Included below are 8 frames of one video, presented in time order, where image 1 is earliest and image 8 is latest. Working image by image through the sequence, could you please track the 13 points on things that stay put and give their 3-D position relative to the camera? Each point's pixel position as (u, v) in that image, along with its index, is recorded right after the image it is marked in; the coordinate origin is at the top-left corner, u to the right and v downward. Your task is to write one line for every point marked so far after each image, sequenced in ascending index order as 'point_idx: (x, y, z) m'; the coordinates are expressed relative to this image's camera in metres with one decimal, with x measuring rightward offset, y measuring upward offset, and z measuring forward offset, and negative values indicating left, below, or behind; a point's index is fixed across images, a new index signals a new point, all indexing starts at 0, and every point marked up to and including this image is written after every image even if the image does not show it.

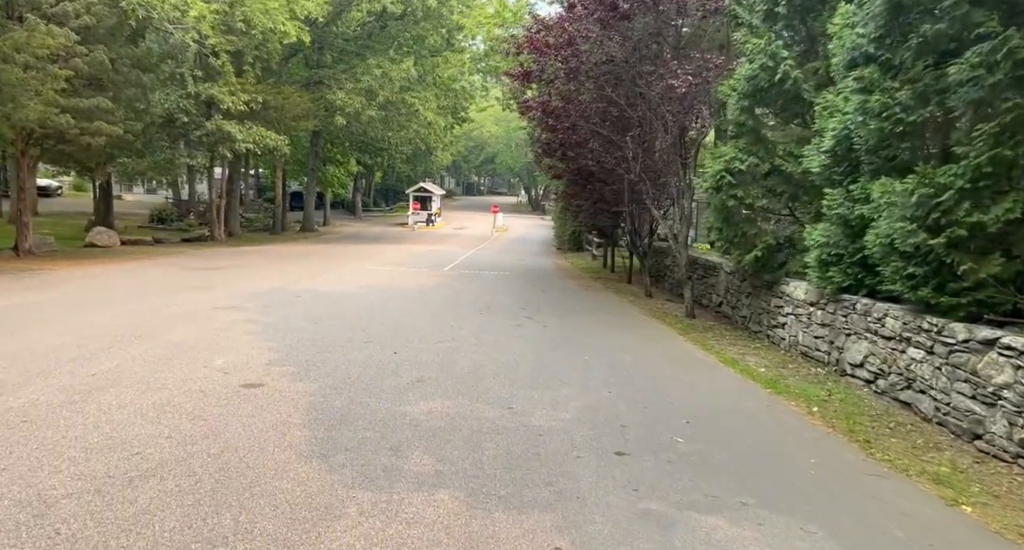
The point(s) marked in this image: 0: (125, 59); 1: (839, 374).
0: (-9.8, +5.5, +17.7) m
1: (+3.5, -1.1, +7.5) m
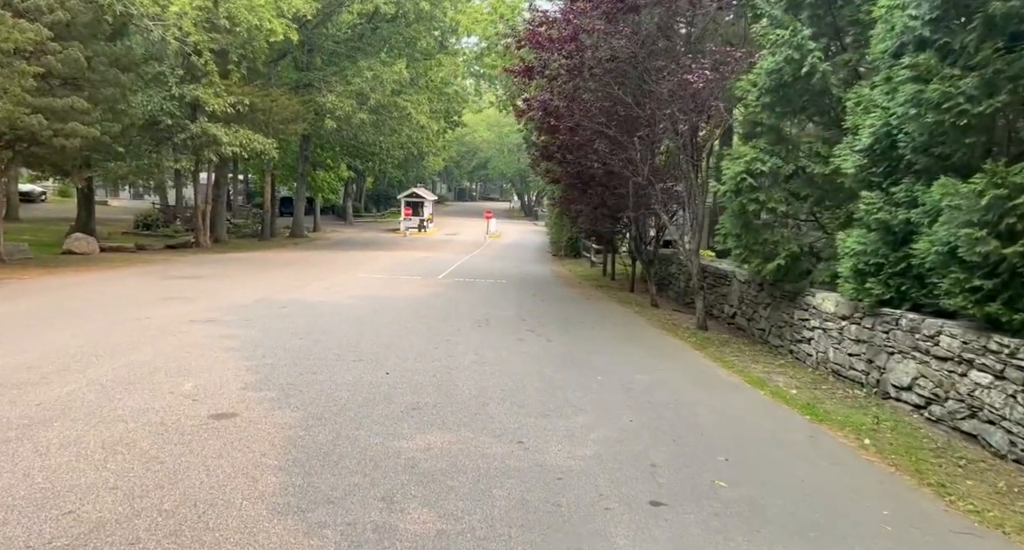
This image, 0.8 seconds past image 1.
0: (-9.9, +5.3, +16.9) m
1: (+3.5, -1.2, +6.8) m
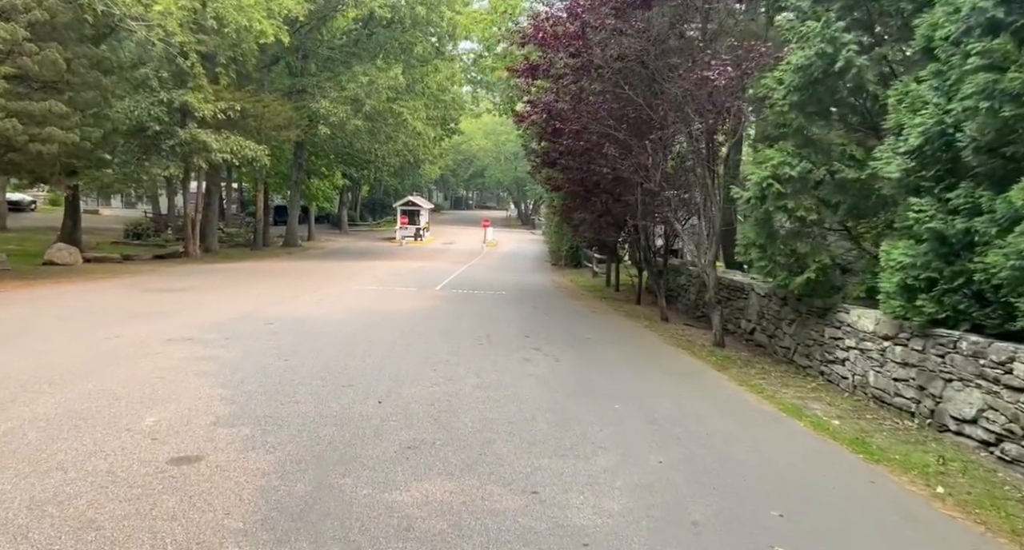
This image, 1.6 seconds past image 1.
0: (-9.9, +5.0, +16.1) m
1: (+3.6, -1.3, +6.0) m
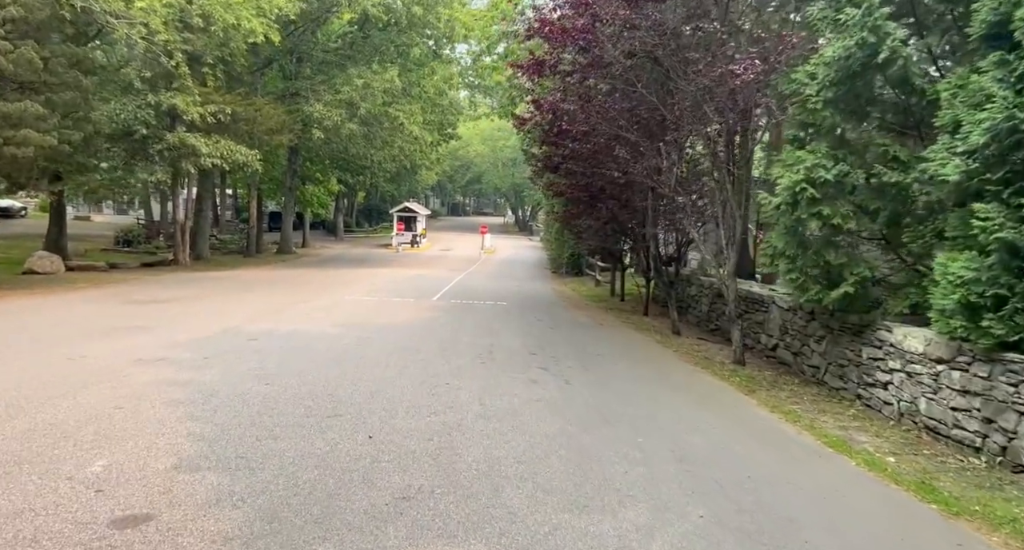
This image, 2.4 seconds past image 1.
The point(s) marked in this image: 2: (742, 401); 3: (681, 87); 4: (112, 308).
0: (-9.9, +4.8, +15.4) m
1: (+3.7, -1.4, +5.2) m
2: (+2.4, -1.3, +7.4) m
3: (+2.3, +2.6, +9.5) m
4: (-7.6, -0.6, +13.4) m
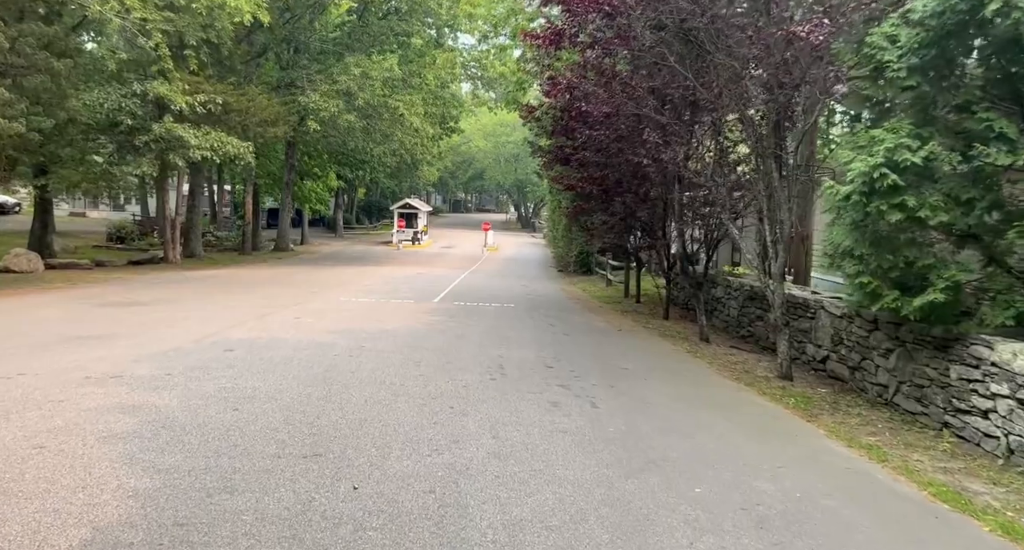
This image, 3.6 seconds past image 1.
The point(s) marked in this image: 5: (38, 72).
0: (-9.7, +4.8, +14.1) m
1: (+3.8, -1.5, +3.9) m
2: (+2.6, -1.4, +6.1) m
3: (+2.5, +2.5, +8.3) m
4: (-7.5, -0.6, +12.2) m
5: (-9.8, +4.2, +14.5) m
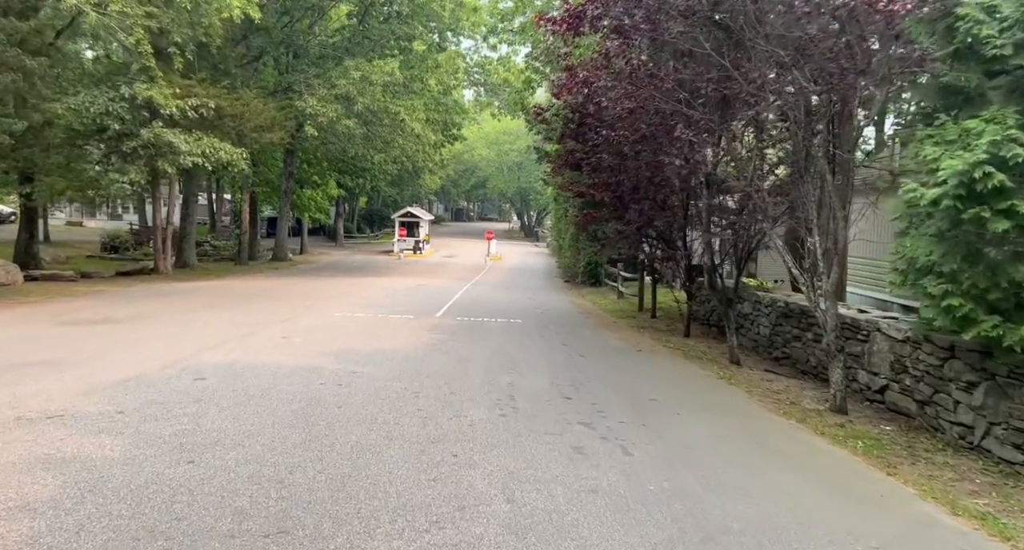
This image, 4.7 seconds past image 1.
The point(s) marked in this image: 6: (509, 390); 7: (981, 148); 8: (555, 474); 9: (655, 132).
0: (-9.5, +4.5, +13.1) m
1: (+4.0, -1.6, +2.8) m
2: (+2.7, -1.5, +5.0) m
3: (+2.6, +2.3, +7.2) m
4: (-7.3, -0.9, +11.1) m
5: (-9.6, +3.9, +13.5) m
6: (0.0, -1.3, +7.9) m
7: (+3.3, +0.9, +5.0) m
8: (+0.3, -1.4, +5.1) m
9: (+1.8, +1.8, +9.3) m
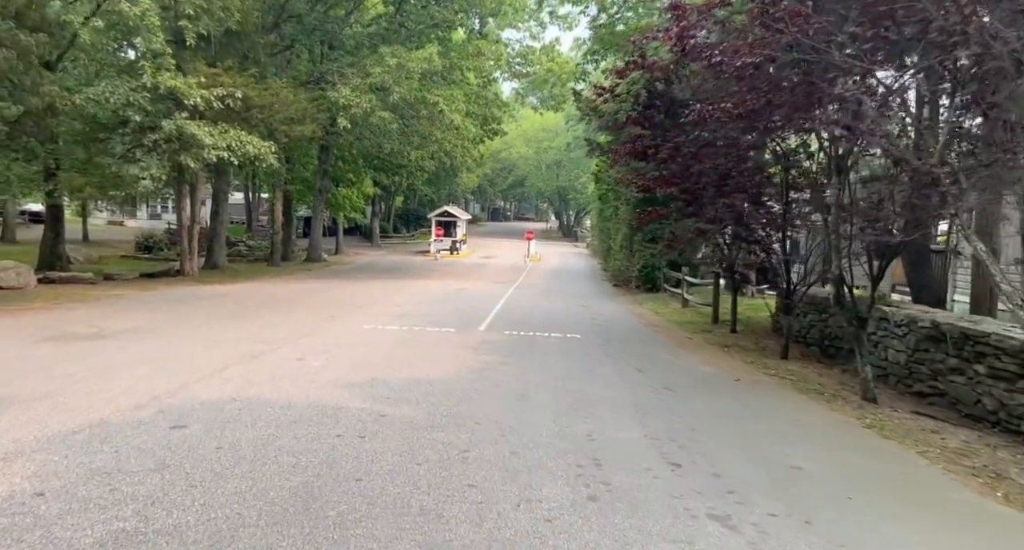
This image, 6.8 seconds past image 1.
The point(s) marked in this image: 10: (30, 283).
0: (-8.5, +4.4, +11.4) m
1: (+4.4, -1.8, +0.4) m
2: (+3.2, -1.7, +2.7) m
3: (+3.2, +2.2, +4.9) m
4: (-6.5, -1.0, +9.3) m
5: (-8.6, +3.8, +11.8) m
6: (+0.6, -1.4, +5.7) m
7: (+3.9, +0.7, +2.7) m
8: (+0.8, -1.6, +2.9) m
9: (+2.6, +1.7, +7.0) m
10: (-12.1, -0.2, +17.6) m
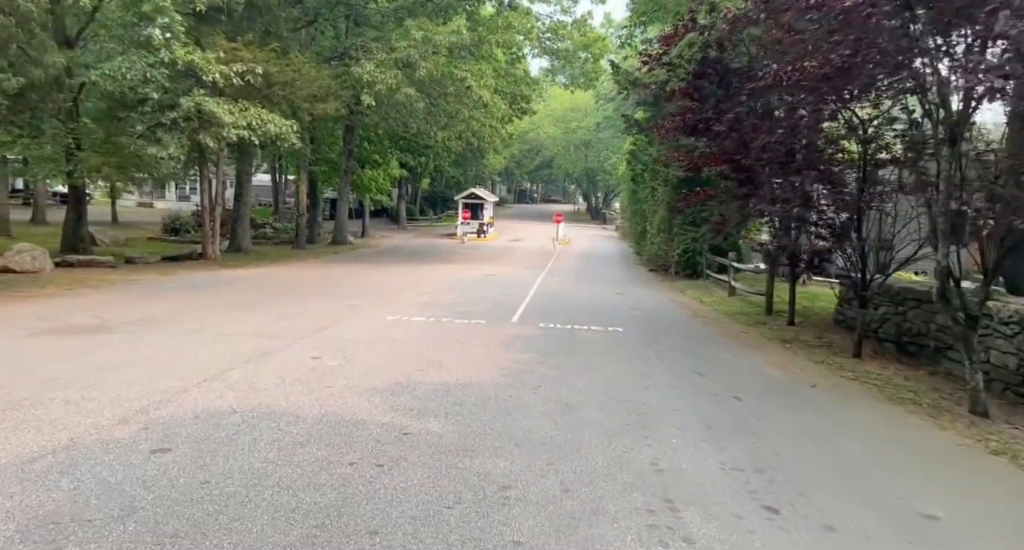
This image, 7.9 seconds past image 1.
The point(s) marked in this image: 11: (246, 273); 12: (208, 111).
0: (-8.0, +4.6, +10.4) m
1: (+4.5, -1.9, -0.8) m
2: (+3.5, -1.7, +1.5) m
3: (+3.6, +2.2, +3.5) m
4: (-6.0, -0.8, +8.4) m
5: (-8.0, +4.1, +10.9) m
6: (+1.0, -1.4, +4.6) m
7: (+4.1, +0.7, +1.4) m
8: (+1.1, -1.6, +1.8) m
9: (+3.0, +1.8, +5.8) m
10: (-11.3, +0.2, +16.9) m
11: (-7.5, +0.1, +19.5) m
12: (-8.1, +4.3, +18.6) m
